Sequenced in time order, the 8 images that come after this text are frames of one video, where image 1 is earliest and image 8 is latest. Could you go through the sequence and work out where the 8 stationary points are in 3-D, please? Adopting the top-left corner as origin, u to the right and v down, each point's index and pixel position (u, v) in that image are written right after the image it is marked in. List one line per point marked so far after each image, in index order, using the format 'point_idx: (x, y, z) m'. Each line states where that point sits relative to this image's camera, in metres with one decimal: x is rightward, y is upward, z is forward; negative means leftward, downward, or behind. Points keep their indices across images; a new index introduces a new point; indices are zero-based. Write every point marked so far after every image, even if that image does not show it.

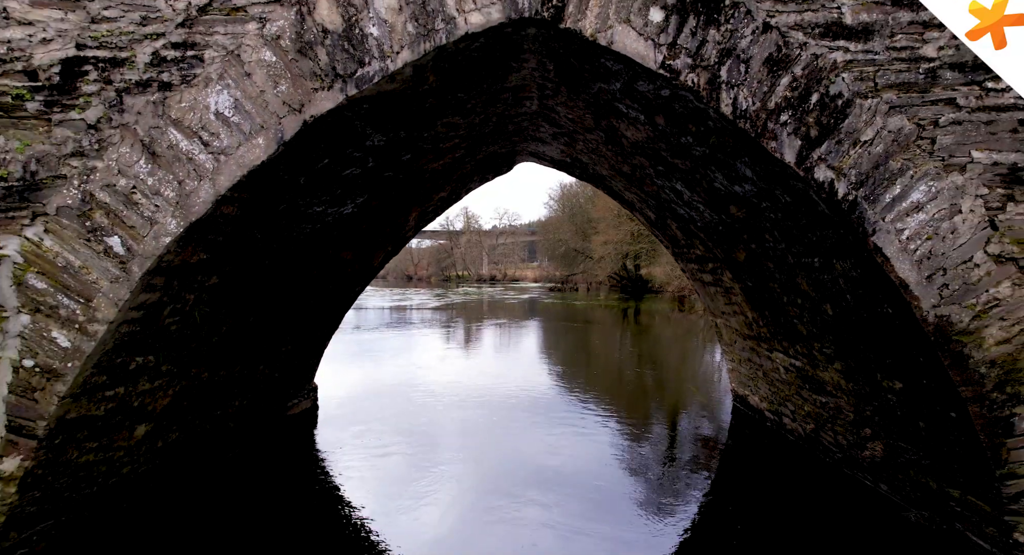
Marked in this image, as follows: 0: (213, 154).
0: (-1.7, +0.7, +2.6) m
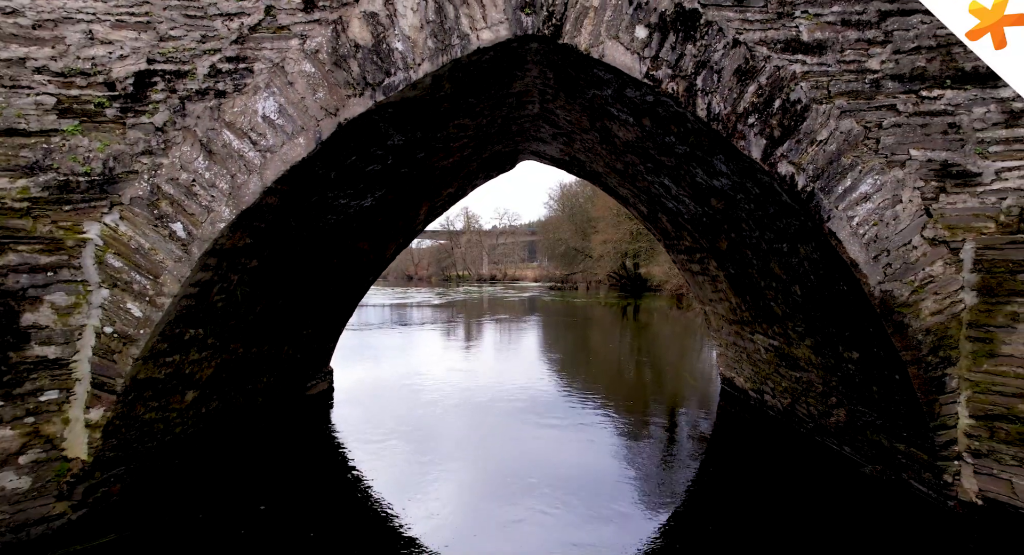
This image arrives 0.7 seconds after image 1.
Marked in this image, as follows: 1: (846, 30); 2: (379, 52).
0: (-1.7, +0.8, +3.1) m
1: (+2.2, +1.7, +3.1) m
2: (-0.9, +1.5, +3.1) m
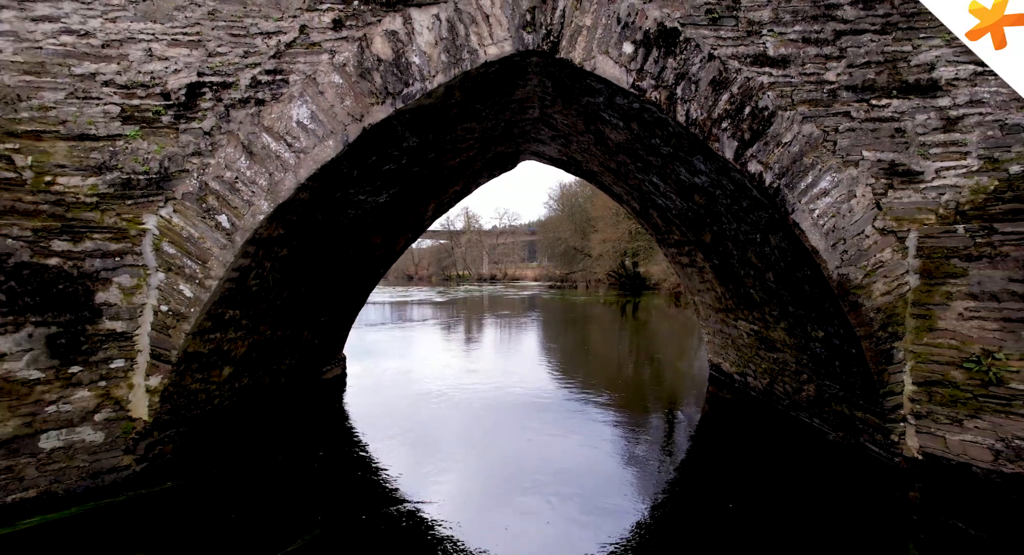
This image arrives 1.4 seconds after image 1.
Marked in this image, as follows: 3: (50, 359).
0: (-1.7, +1.0, +3.5) m
1: (+2.3, +1.8, +3.6) m
2: (-0.9, +1.6, +3.6) m
3: (-3.1, -0.5, +3.2) m
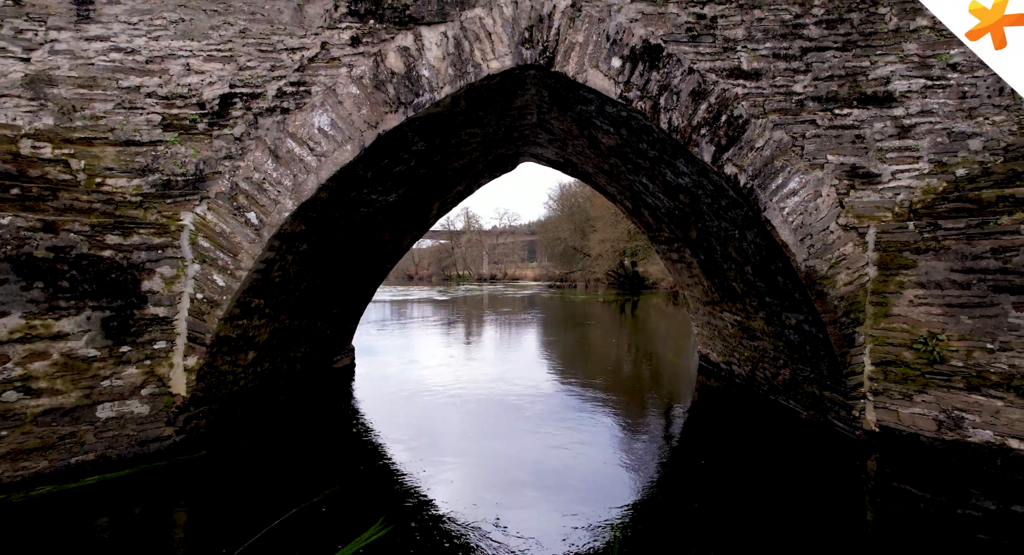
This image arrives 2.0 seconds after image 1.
0: (-1.7, +1.0, +3.9) m
1: (+2.3, +1.8, +4.0) m
2: (-0.9, +1.7, +4.0) m
3: (-3.1, -0.5, +3.6) m
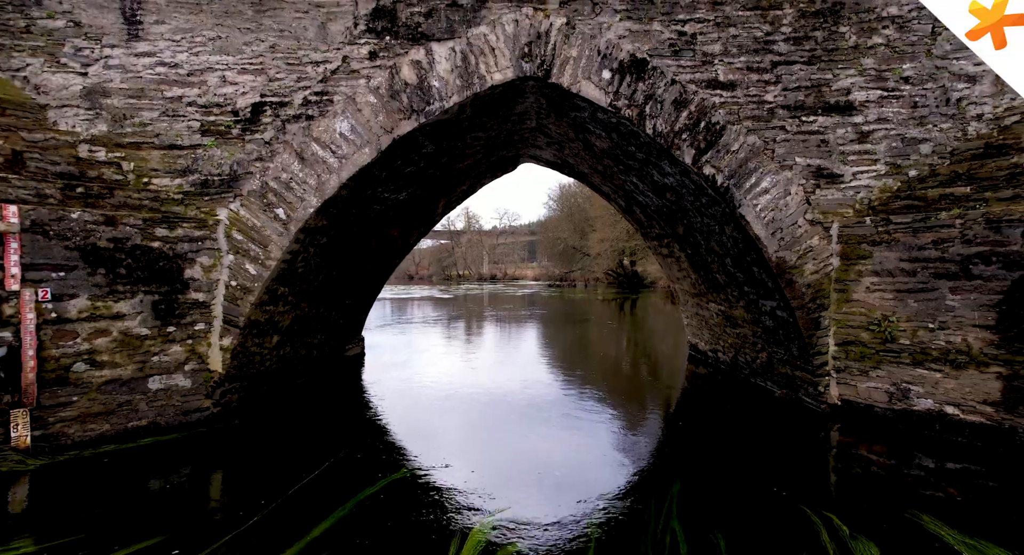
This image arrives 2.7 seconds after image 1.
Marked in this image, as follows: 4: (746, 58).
0: (-1.7, +1.1, +4.4) m
1: (+2.3, +1.9, +4.5) m
2: (-0.9, +1.8, +4.5) m
3: (-3.1, -0.4, +4.0) m
4: (+2.2, +2.1, +4.4) m
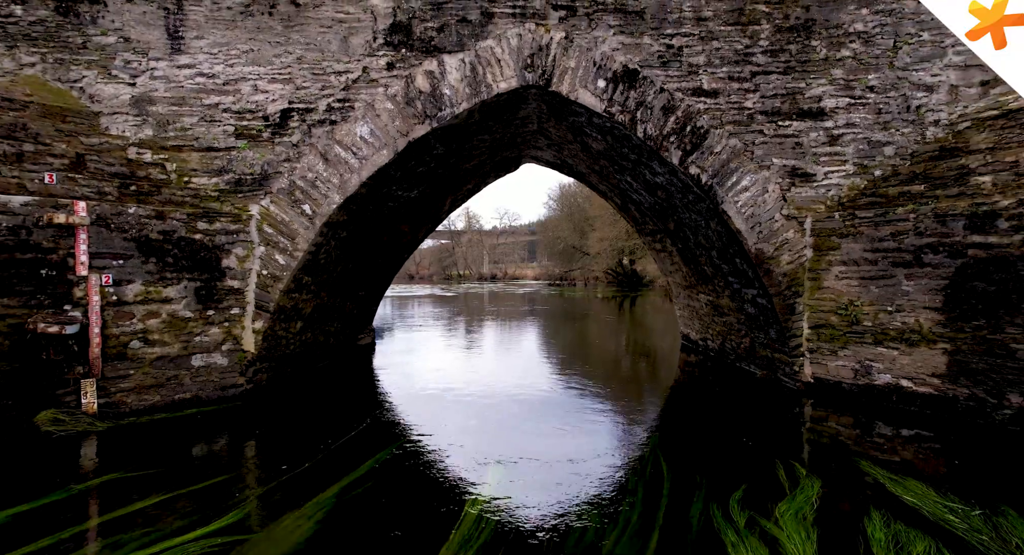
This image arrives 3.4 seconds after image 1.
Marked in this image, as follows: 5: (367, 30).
0: (-1.6, +1.2, +4.9) m
1: (+2.3, +2.1, +4.9) m
2: (-0.8, +1.9, +5.0) m
3: (-3.0, -0.3, +4.5) m
4: (+2.3, +2.2, +4.9) m
5: (-1.5, +2.6, +4.9) m
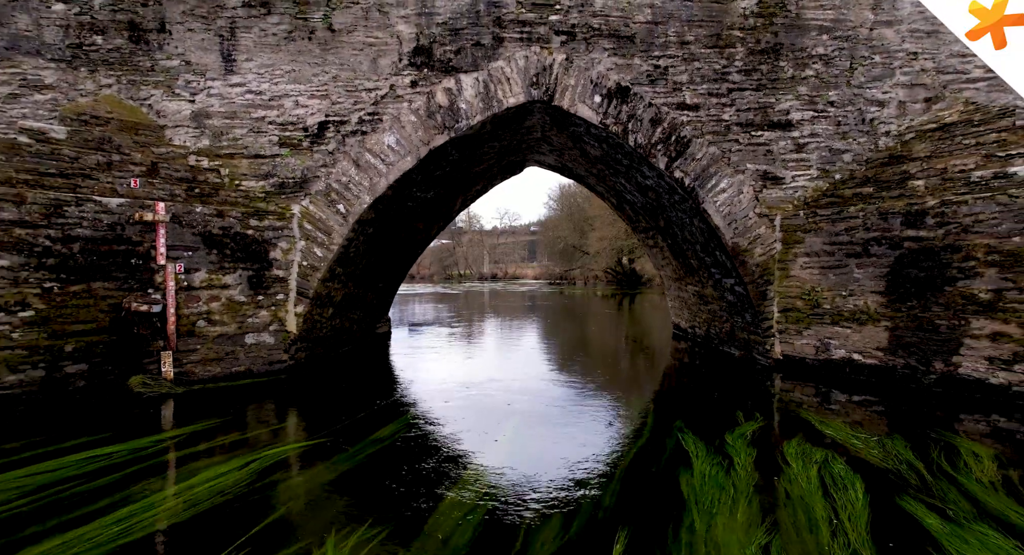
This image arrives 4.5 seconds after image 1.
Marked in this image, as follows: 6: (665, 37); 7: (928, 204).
0: (-1.5, +1.4, +5.6) m
1: (+2.4, +2.2, +5.7) m
2: (-0.7, +2.0, +5.7) m
3: (-3.0, -0.1, +5.2) m
4: (+2.4, +2.3, +5.6) m
5: (-1.4, +2.7, +5.6) m
6: (+1.8, +2.9, +5.6) m
7: (+4.3, +0.7, +4.8) m
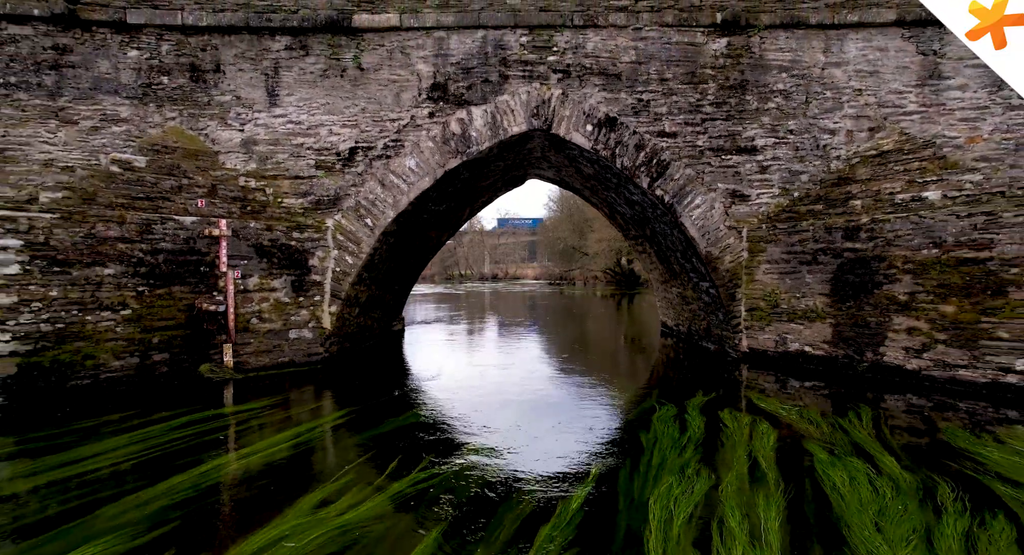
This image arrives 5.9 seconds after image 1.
0: (-1.5, +1.3, +6.5) m
1: (+2.5, +2.1, +6.6) m
2: (-0.7, +2.0, +6.6) m
3: (-2.9, -0.2, +6.1) m
4: (+2.4, +2.2, +6.5) m
5: (-1.4, +2.6, +6.5) m
6: (+1.9, +2.8, +6.4) m
7: (+4.3, +0.7, +5.7) m
